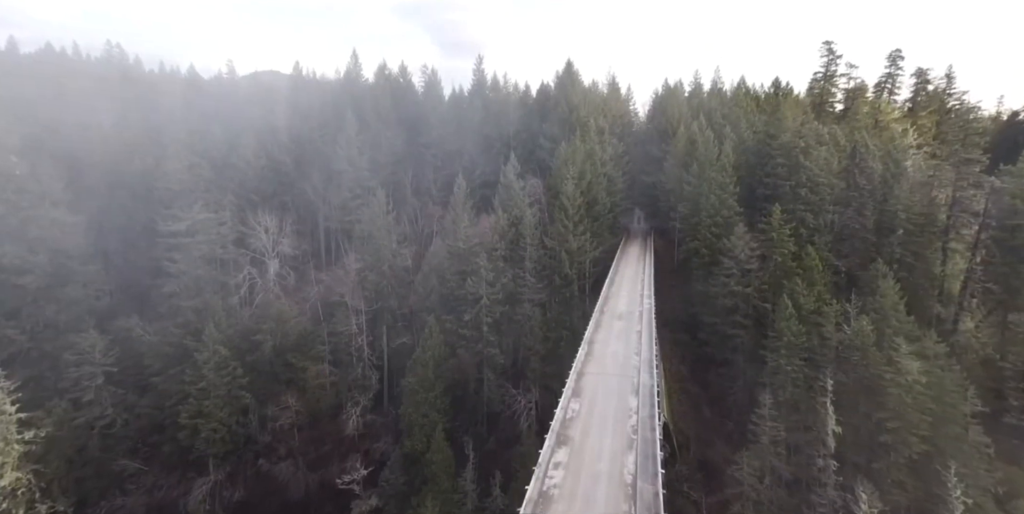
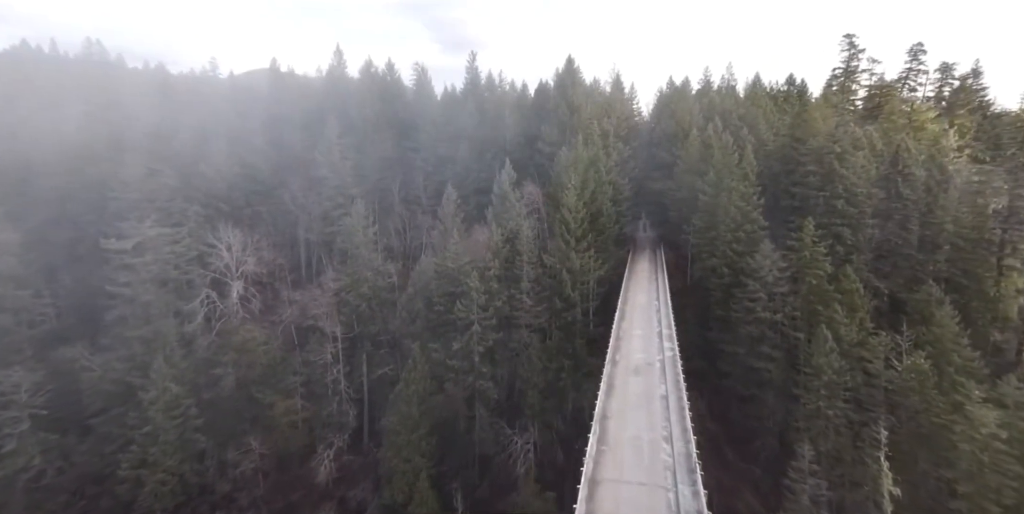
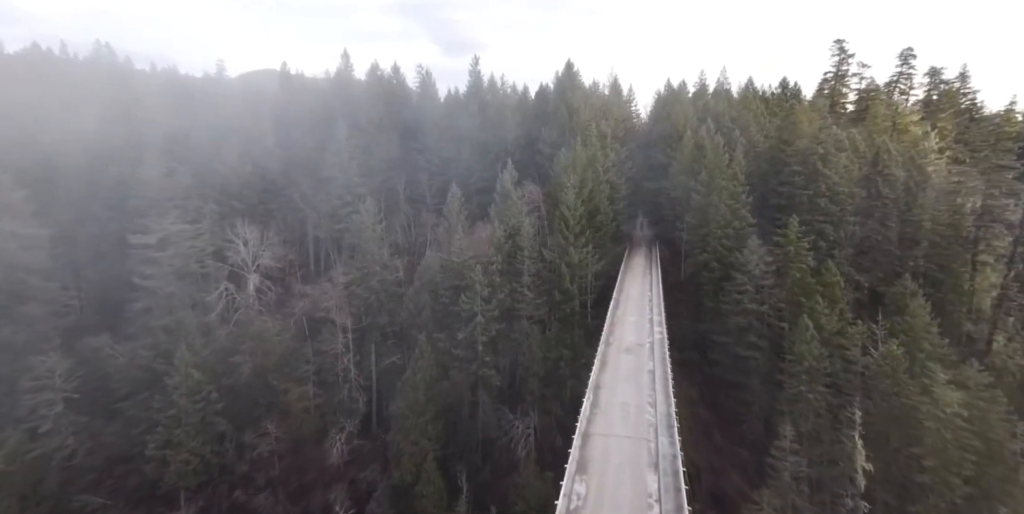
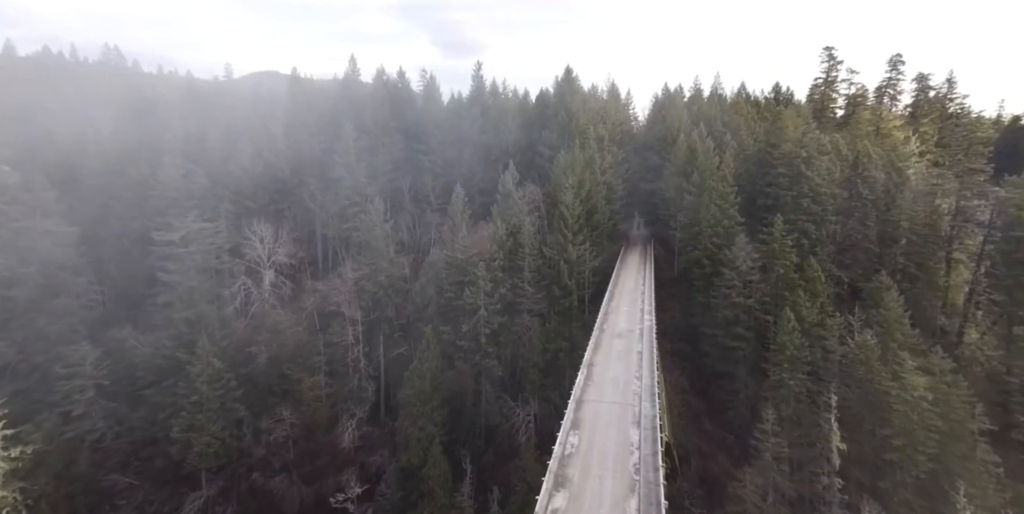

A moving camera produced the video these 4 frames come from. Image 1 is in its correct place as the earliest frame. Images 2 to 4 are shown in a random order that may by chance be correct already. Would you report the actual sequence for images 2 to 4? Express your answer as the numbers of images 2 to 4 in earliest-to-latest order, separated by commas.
4, 3, 2
